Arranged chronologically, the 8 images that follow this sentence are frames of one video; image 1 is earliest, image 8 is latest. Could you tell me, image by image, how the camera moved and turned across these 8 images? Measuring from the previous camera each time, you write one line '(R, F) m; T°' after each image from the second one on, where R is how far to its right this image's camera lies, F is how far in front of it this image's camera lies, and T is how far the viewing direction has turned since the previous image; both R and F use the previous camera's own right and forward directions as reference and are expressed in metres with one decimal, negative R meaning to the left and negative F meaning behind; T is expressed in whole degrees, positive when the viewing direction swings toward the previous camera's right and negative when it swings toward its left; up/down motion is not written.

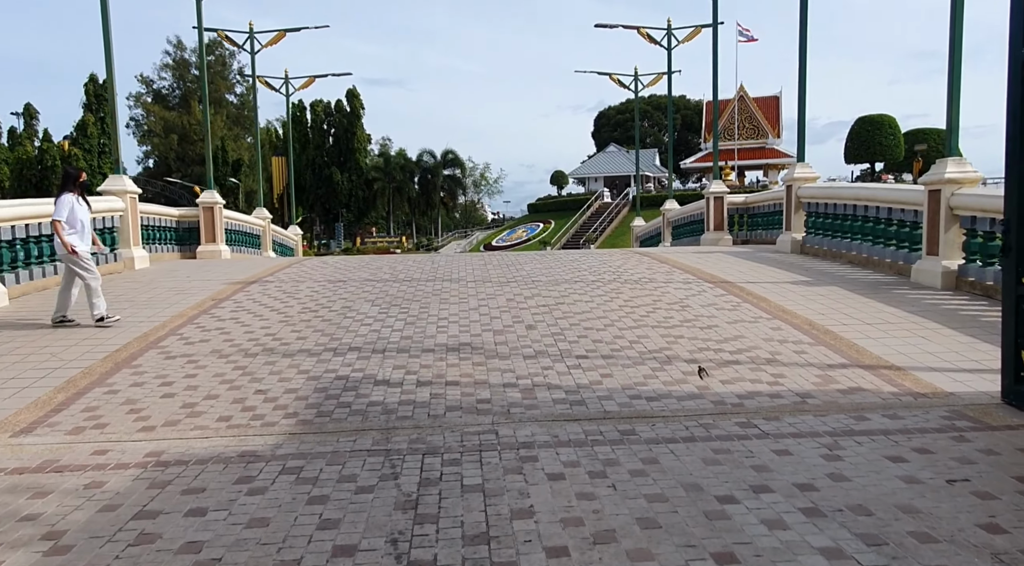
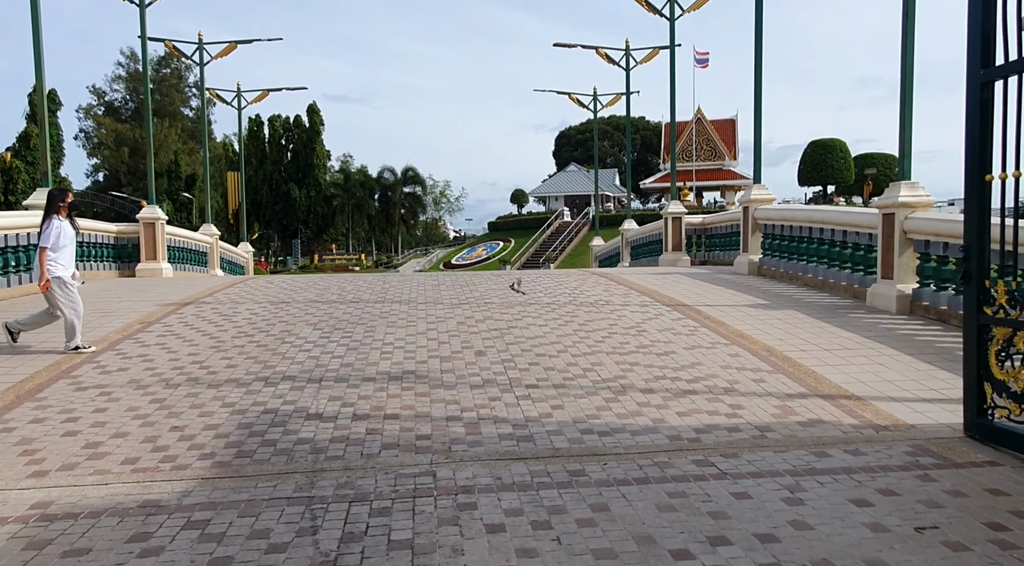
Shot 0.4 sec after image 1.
(+0.1, +0.3) m; +3°
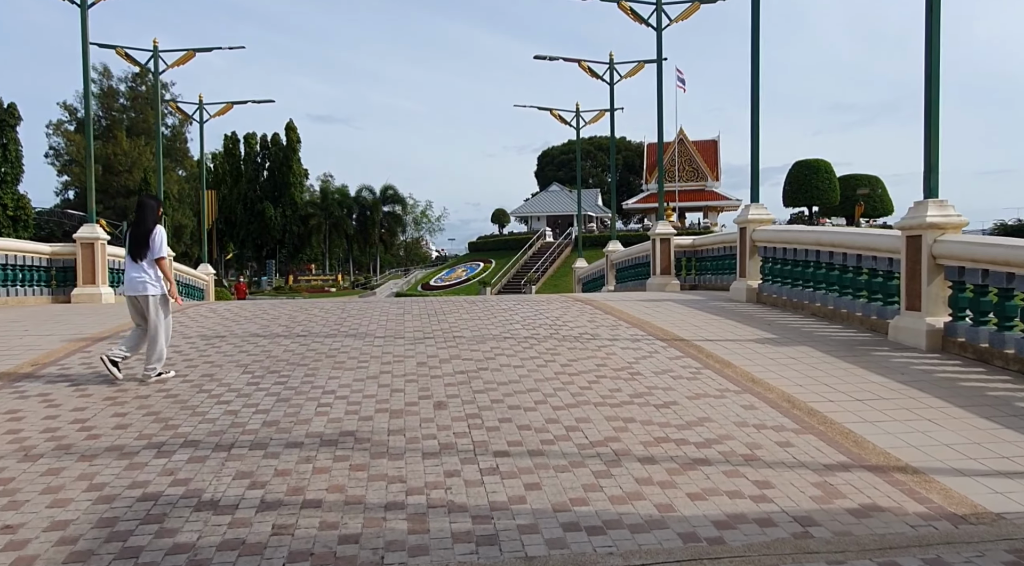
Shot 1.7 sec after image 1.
(+0.1, +1.3) m; +1°
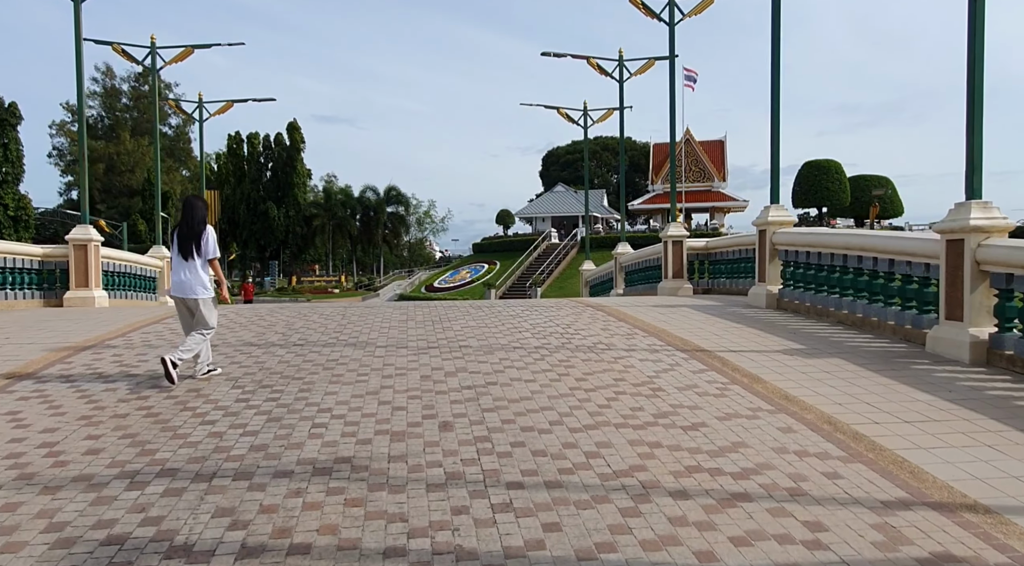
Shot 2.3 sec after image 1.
(-0.1, +0.5) m; 0°
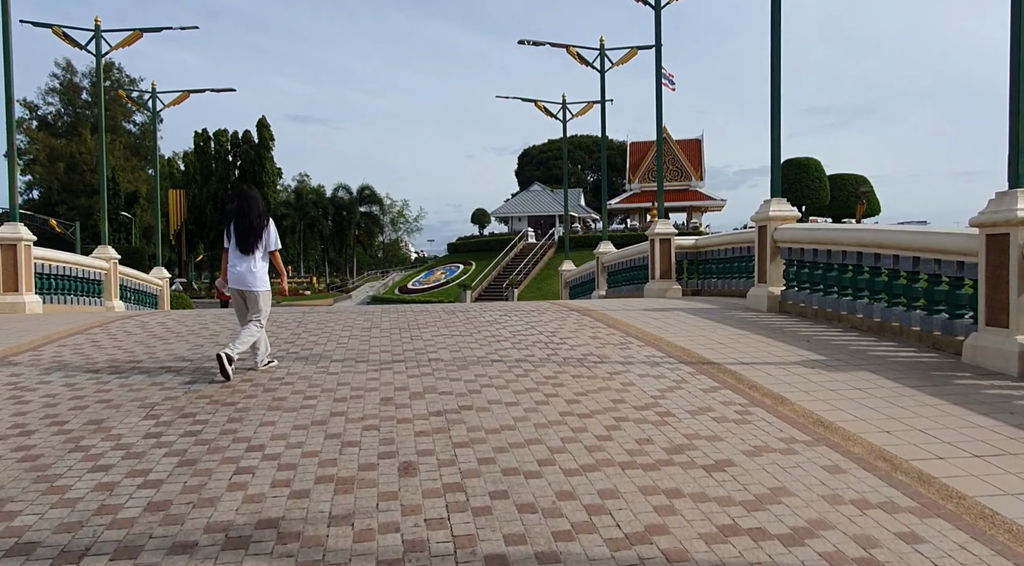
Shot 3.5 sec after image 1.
(0.0, +1.2) m; +2°
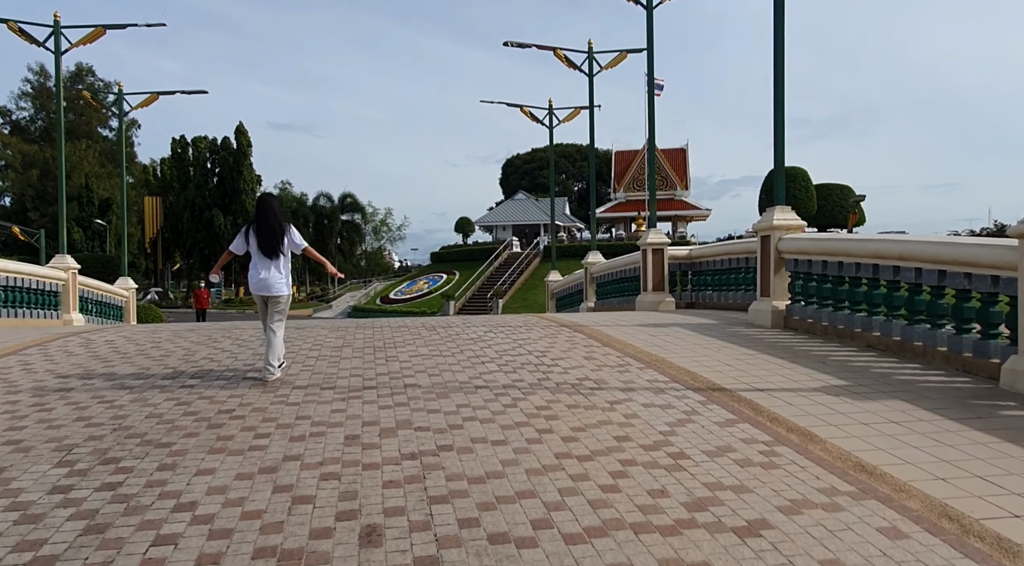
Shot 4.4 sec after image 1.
(0.0, +0.8) m; +1°
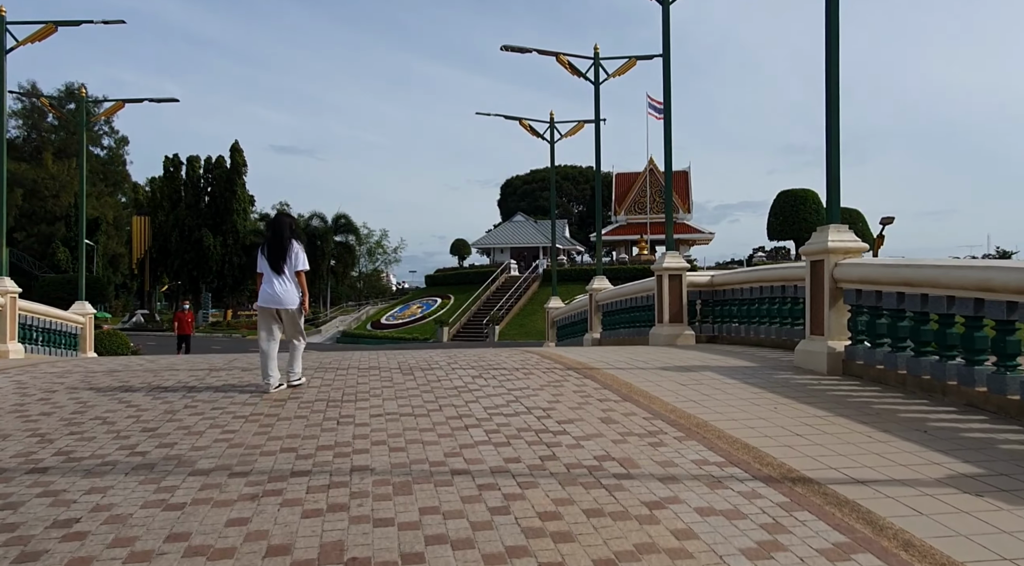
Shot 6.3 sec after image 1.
(0.0, +1.9) m; 0°
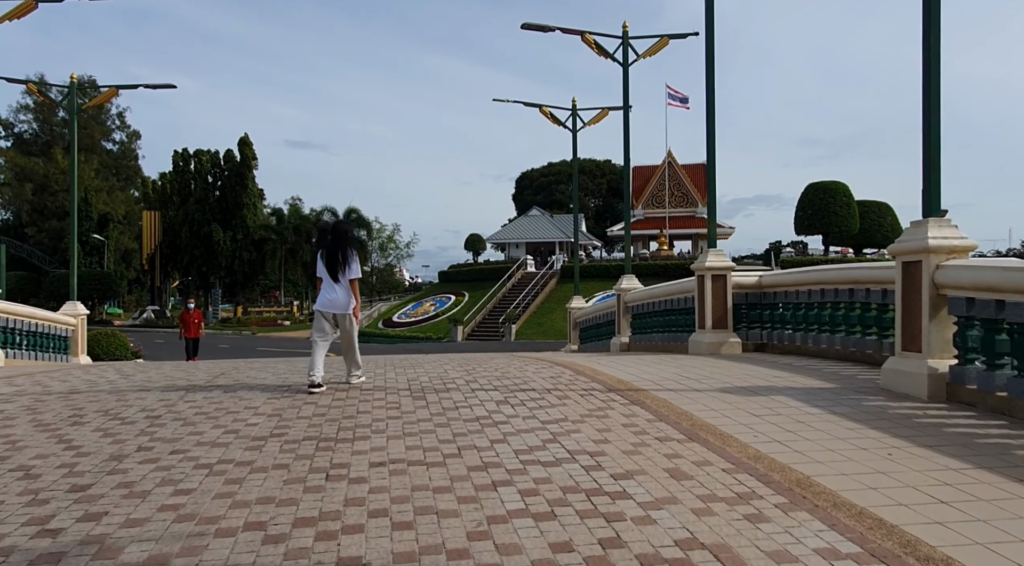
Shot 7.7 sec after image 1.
(-0.2, +1.4) m; -1°
